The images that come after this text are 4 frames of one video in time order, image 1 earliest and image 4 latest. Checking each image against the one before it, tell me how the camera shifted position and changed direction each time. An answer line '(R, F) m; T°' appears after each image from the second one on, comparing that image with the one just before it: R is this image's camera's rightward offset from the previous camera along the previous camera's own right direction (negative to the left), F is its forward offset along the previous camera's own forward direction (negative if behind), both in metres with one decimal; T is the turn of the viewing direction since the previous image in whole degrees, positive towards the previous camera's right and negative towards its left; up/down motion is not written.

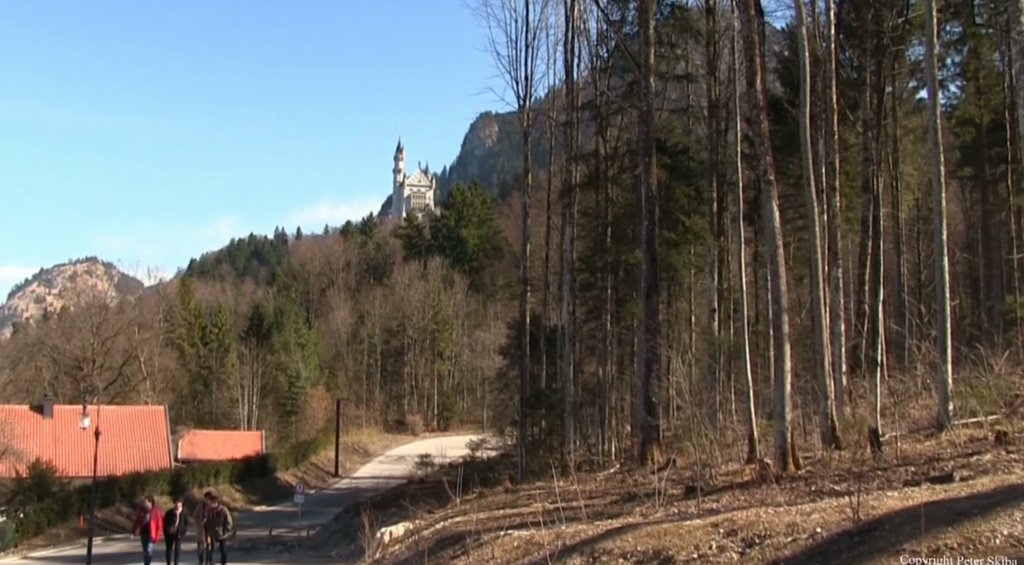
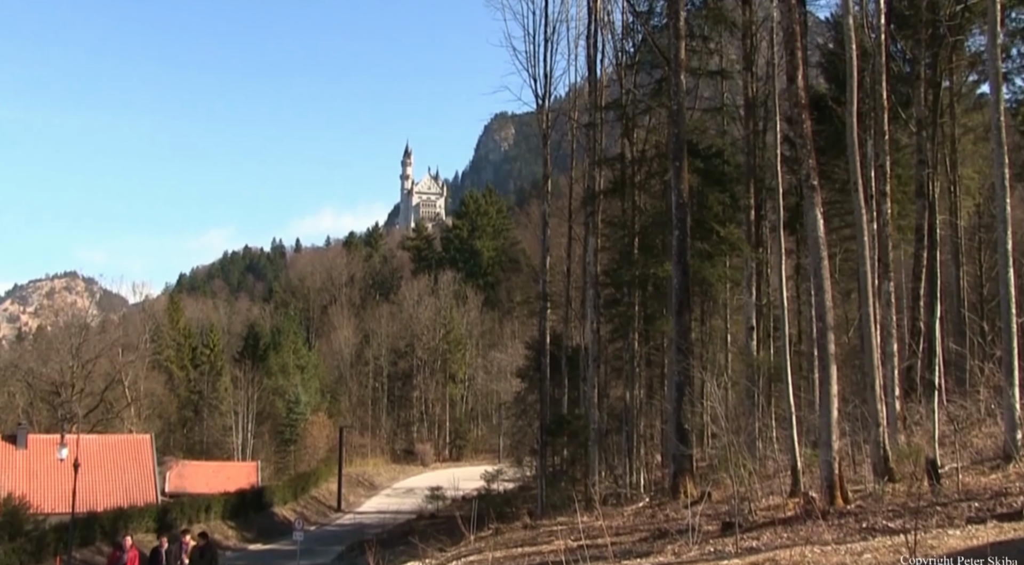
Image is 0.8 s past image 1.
(0.0, +3.0) m; -1°
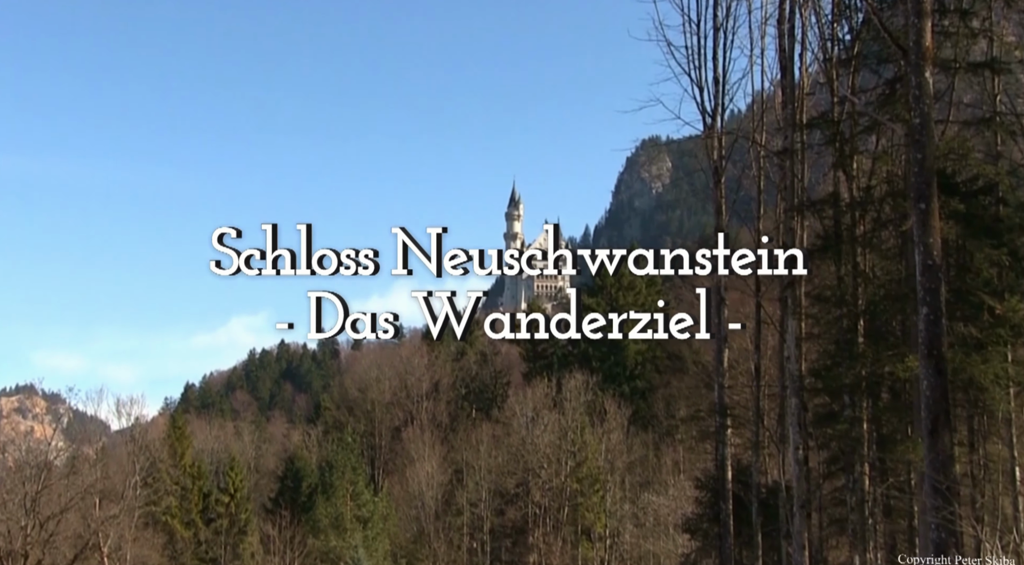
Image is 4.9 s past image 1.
(-0.7, +10.8) m; -5°
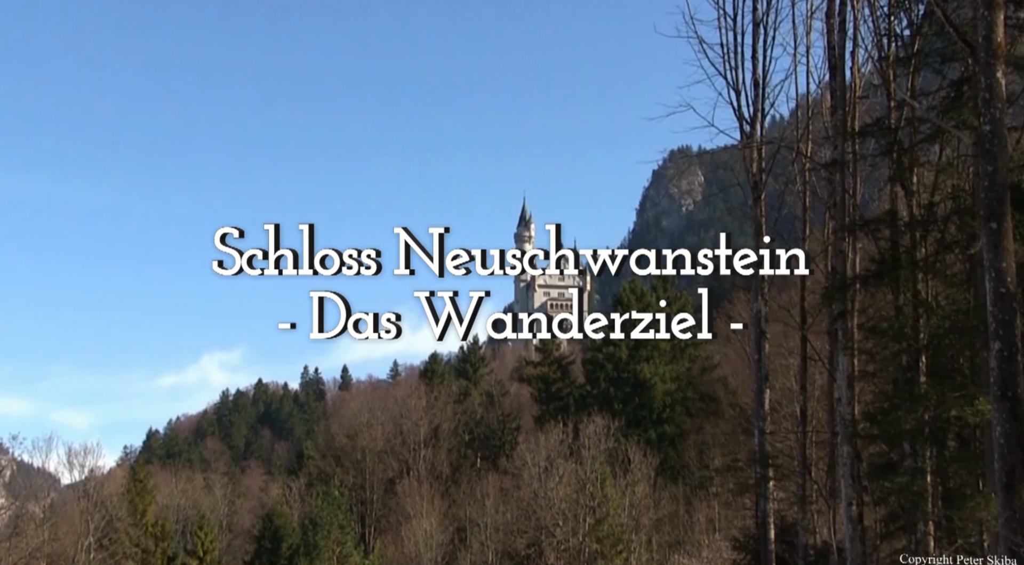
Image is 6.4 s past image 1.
(-0.2, +2.8) m; 0°
